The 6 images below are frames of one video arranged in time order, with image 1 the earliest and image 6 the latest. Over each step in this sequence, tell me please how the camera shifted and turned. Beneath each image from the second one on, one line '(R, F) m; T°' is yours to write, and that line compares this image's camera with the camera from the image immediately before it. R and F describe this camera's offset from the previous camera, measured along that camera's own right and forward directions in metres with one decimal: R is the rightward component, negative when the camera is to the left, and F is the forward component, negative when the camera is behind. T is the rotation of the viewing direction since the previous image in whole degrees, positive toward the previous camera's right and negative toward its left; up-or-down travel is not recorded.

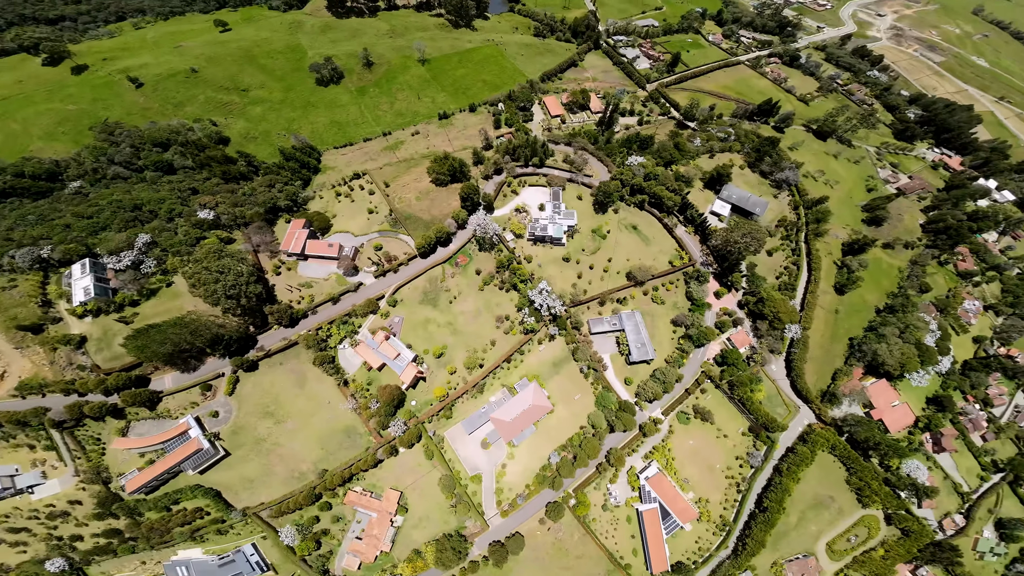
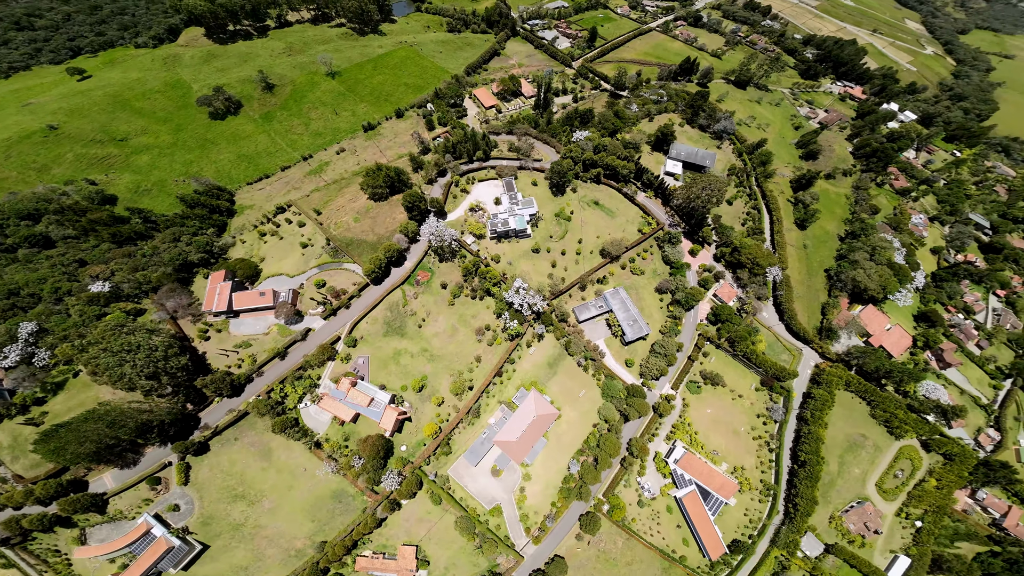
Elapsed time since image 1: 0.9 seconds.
(0.0, +6.7) m; +6°
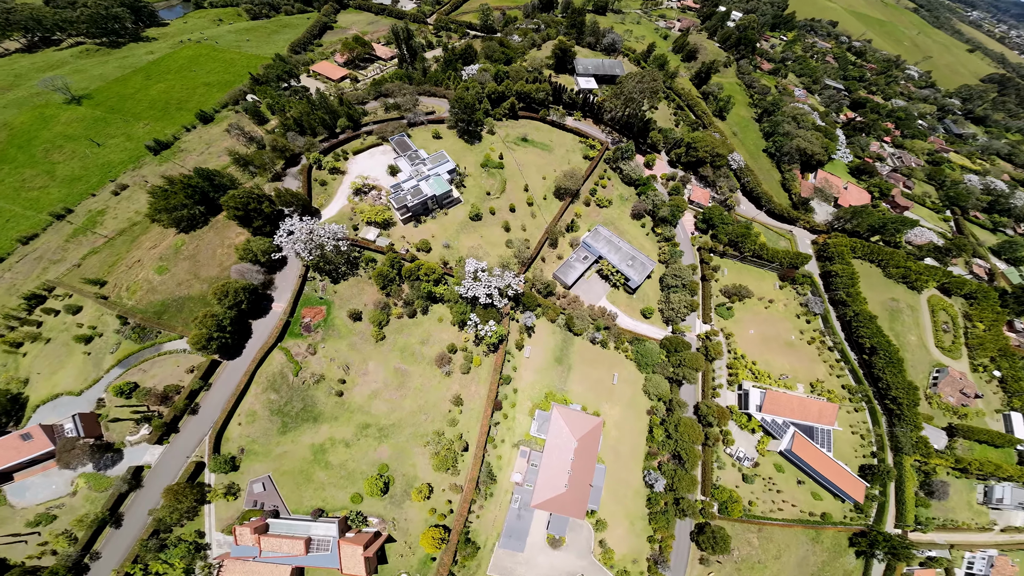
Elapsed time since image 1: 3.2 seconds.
(-2.7, +20.8) m; +12°
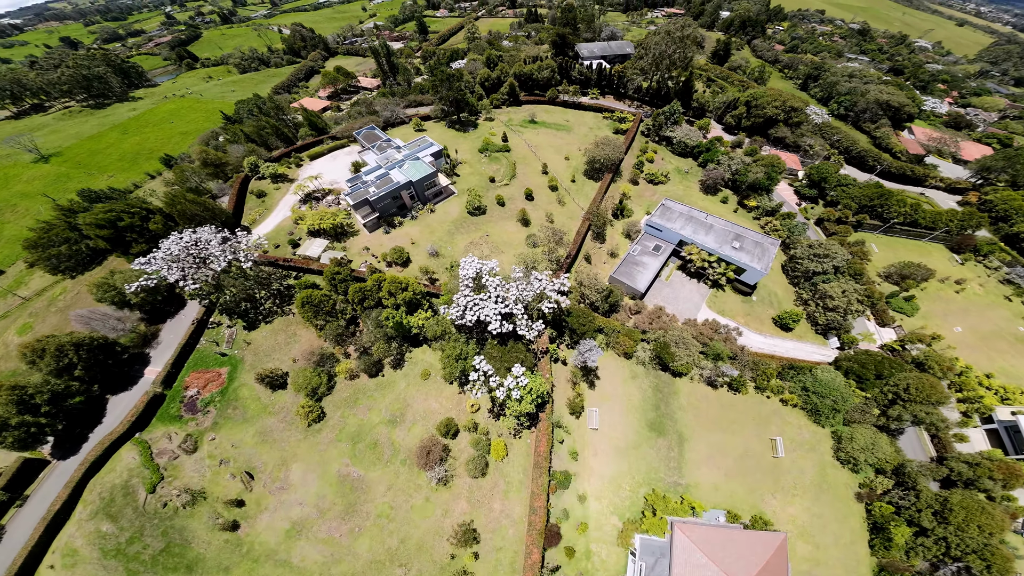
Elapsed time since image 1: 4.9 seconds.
(-1.5, +17.2) m; -3°
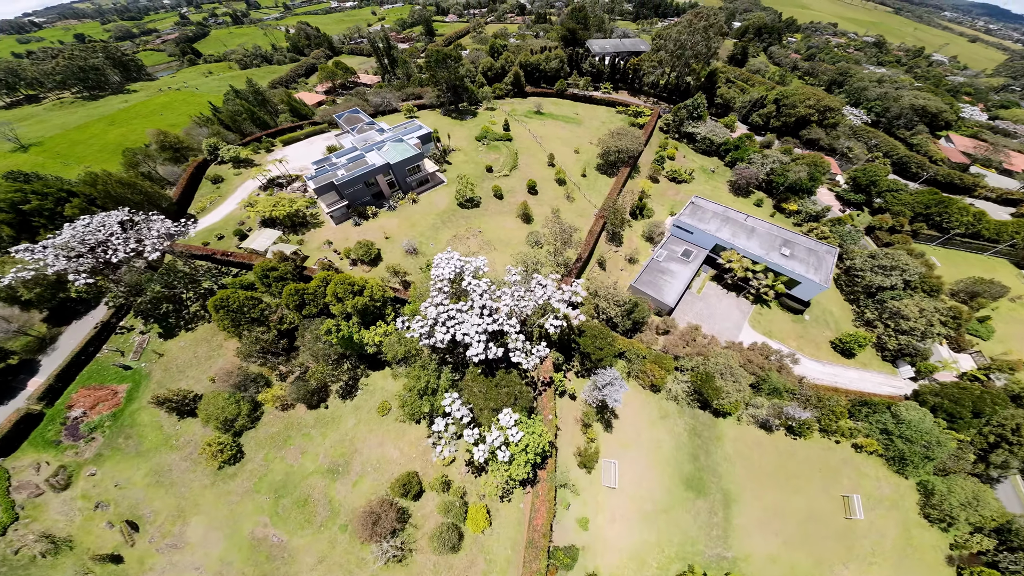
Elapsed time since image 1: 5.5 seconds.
(+0.5, +5.3) m; -1°
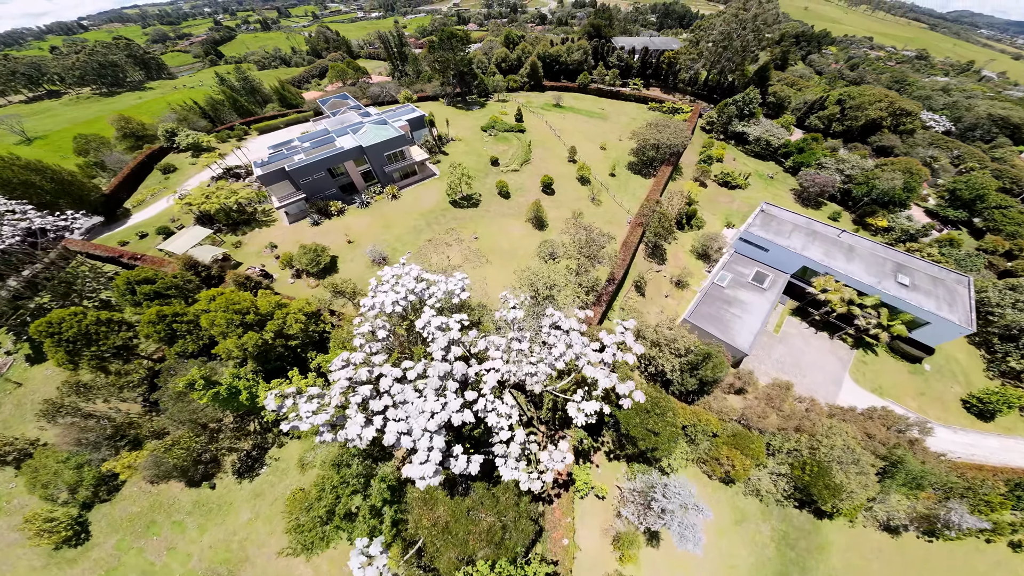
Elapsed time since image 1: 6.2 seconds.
(+0.3, +6.1) m; -2°
